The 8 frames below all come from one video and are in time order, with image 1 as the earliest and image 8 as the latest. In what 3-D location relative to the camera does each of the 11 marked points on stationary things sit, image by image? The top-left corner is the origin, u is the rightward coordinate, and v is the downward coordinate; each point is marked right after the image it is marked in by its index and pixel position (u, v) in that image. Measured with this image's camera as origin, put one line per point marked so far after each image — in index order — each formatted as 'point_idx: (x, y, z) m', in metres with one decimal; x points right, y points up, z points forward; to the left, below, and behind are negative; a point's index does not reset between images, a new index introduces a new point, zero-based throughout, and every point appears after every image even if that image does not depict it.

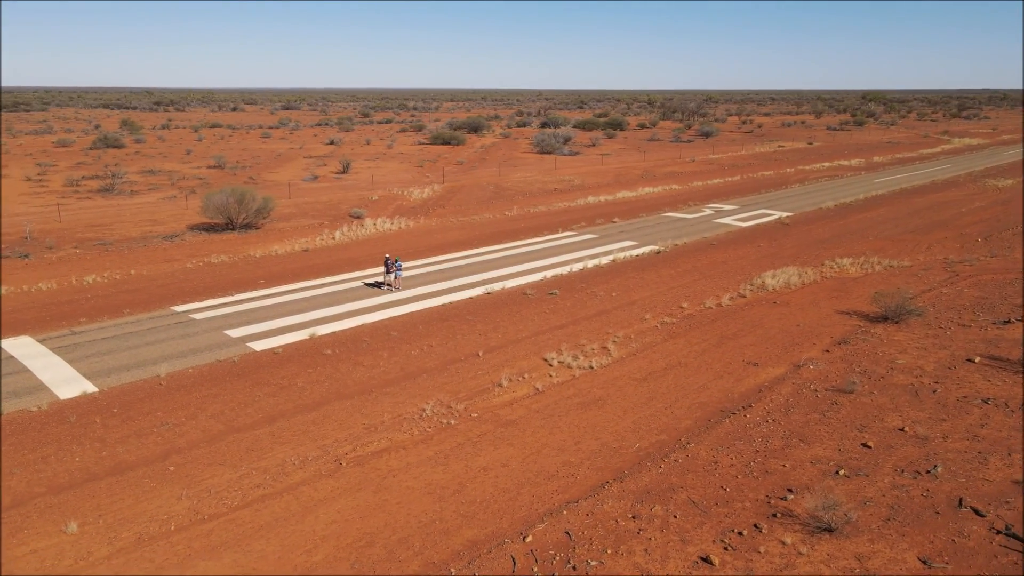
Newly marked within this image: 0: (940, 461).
0: (+5.9, -2.4, +10.1) m
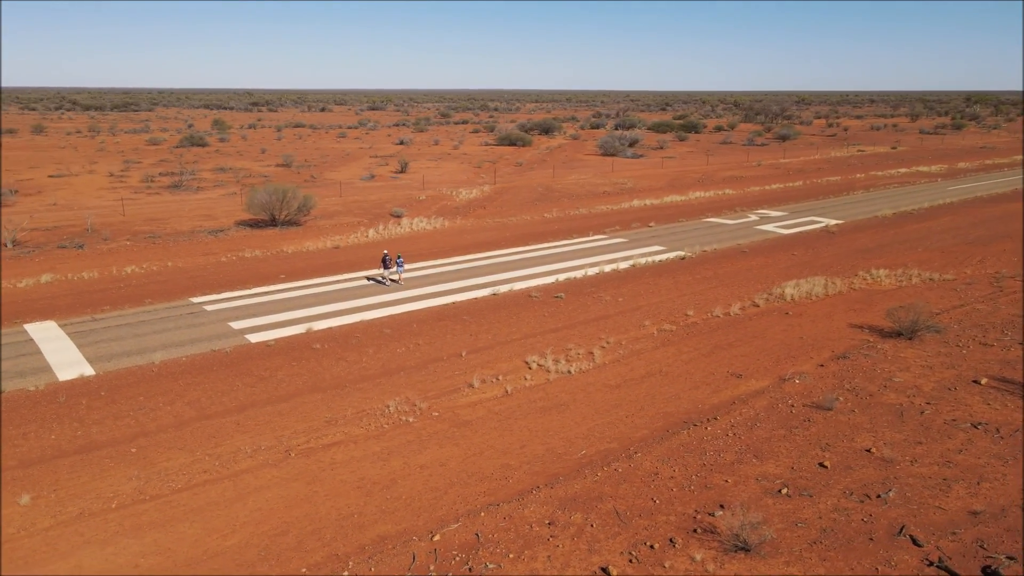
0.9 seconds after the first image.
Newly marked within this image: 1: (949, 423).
0: (+5.0, -2.6, +9.5) m
1: (+6.9, -2.1, +11.4) m
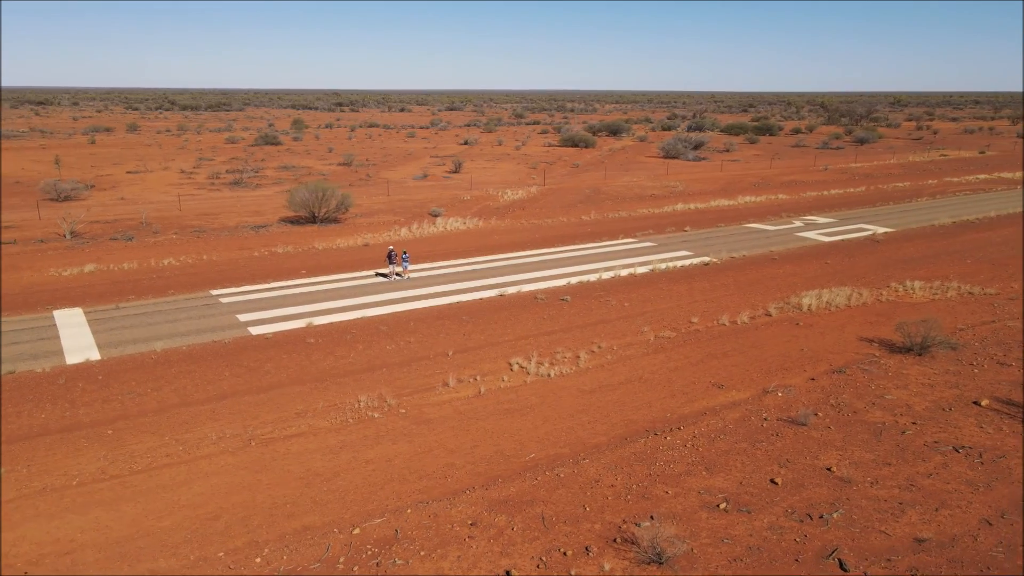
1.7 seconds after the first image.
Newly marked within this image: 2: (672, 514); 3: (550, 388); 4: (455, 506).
0: (+4.2, -2.8, +9.1) m
1: (+6.2, -2.3, +10.8) m
2: (+2.0, -2.8, +9.0) m
3: (+0.6, -1.8, +13.0) m
4: (-0.7, -2.7, +9.1) m
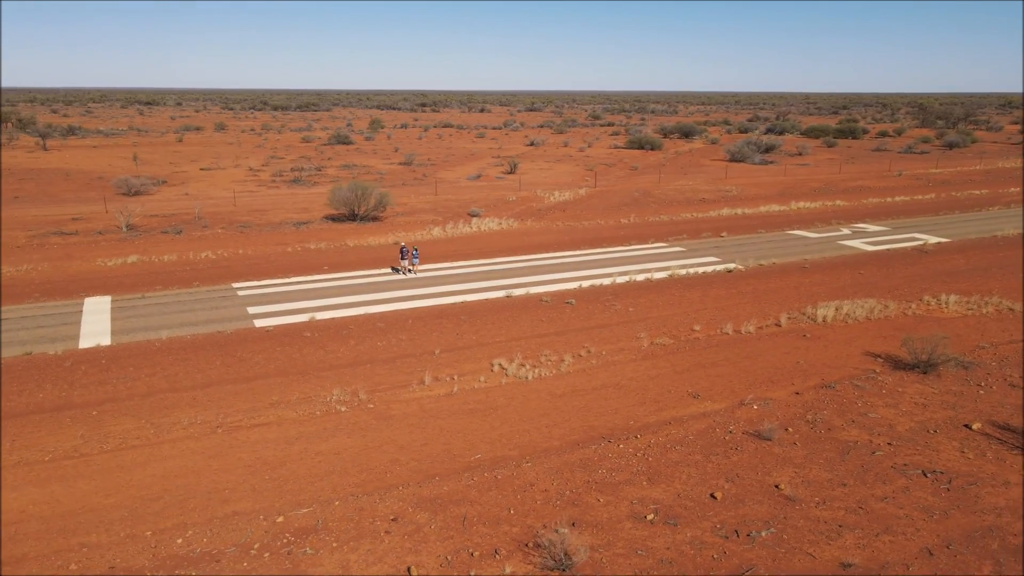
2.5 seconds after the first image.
0: (+3.2, -2.9, +8.8) m
1: (+5.4, -2.5, +10.3) m
2: (+1.0, -2.9, +8.9) m
3: (+0.1, -1.8, +13.0) m
4: (-1.7, -2.7, +9.2) m
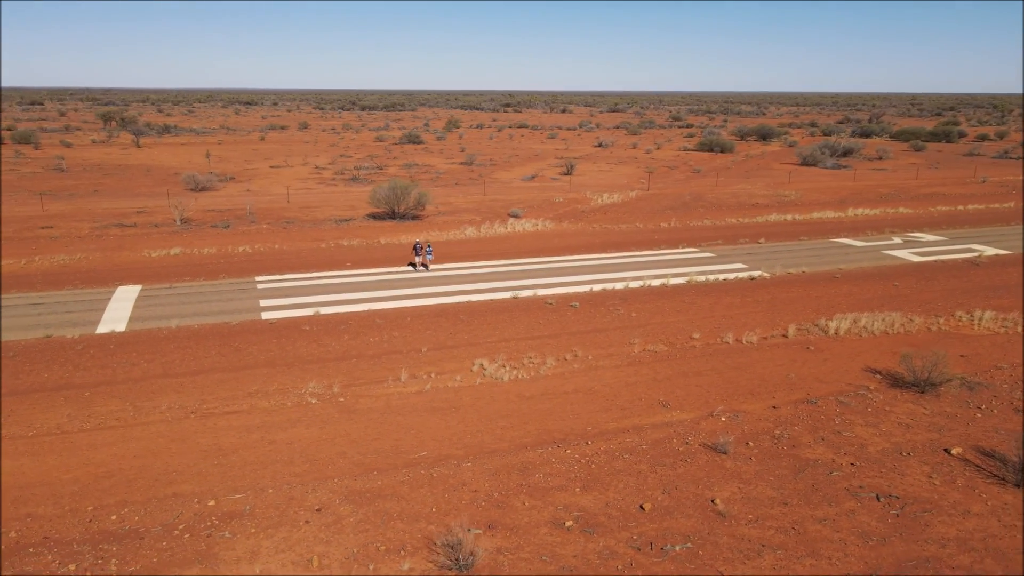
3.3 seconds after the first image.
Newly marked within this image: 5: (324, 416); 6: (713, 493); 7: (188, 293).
0: (+2.2, -3.0, +8.6) m
1: (+4.5, -2.7, +9.8) m
2: (0.0, -2.9, +8.9) m
3: (-0.4, -1.9, +13.1) m
4: (-2.6, -2.7, +9.5) m
5: (-3.1, -2.1, +11.9) m
6: (+2.7, -2.7, +9.7) m
7: (-8.5, -0.1, +19.0) m
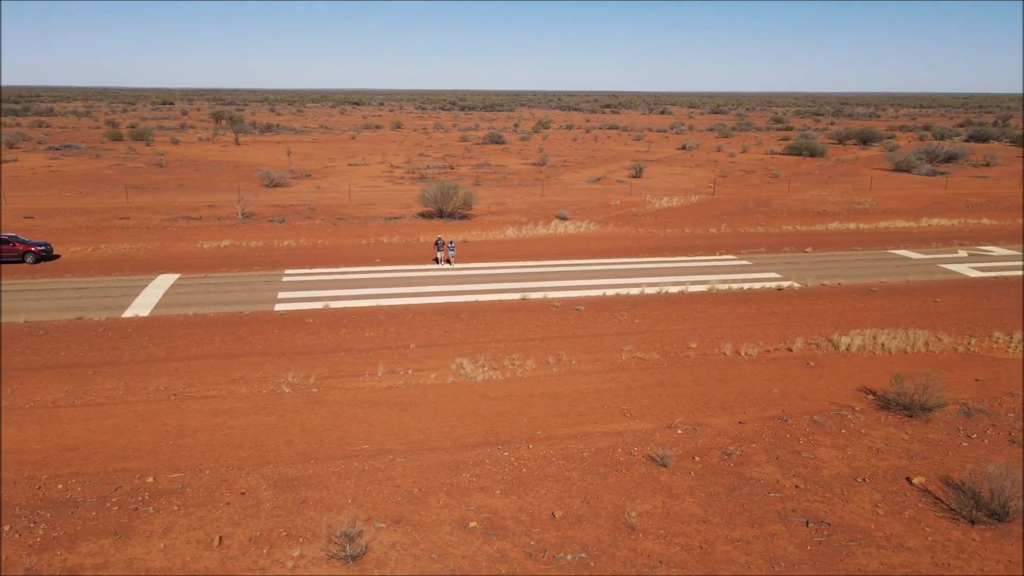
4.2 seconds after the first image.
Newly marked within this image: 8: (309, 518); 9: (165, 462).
0: (+1.0, -3.1, +8.4) m
1: (+3.5, -2.9, +9.3) m
2: (-1.2, -2.9, +9.0) m
3: (-1.0, -1.9, +13.2) m
4: (-3.7, -2.6, +10.0) m
5: (-3.8, -2.0, +12.5) m
6: (+1.6, -2.8, +9.5) m
7: (-8.2, +0.1, +20.2) m
8: (-2.5, -2.9, +9.0) m
9: (-4.9, -2.5, +10.4) m
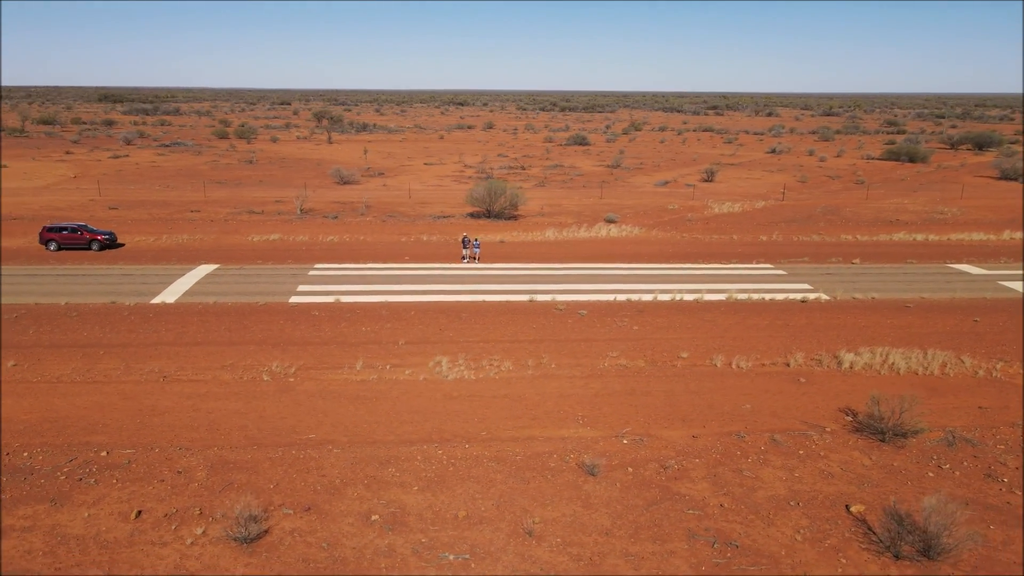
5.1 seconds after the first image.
0: (-0.3, -3.1, +8.4) m
1: (+2.2, -3.0, +9.0) m
2: (-2.4, -2.9, +9.3) m
3: (-1.6, -1.8, +13.4) m
4: (-4.7, -2.5, +10.6) m
5: (-4.5, -1.9, +13.1) m
6: (+0.4, -2.9, +9.4) m
7: (-7.7, +0.4, +21.3) m
8: (-3.7, -2.8, +9.5) m
9: (-5.9, -2.3, +11.2) m
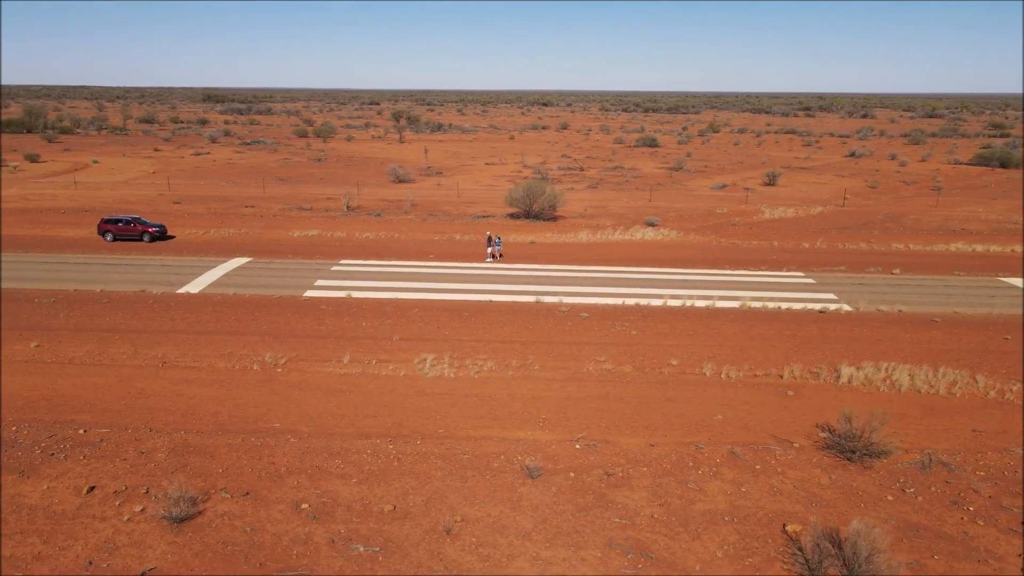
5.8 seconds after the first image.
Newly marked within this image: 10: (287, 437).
0: (-1.4, -3.1, +8.6) m
1: (+1.2, -3.1, +8.9) m
2: (-3.3, -2.8, +9.7) m
3: (-2.1, -1.8, +13.7) m
4: (-5.5, -2.3, +11.2) m
5: (-5.0, -1.8, +13.7) m
6: (-0.5, -2.9, +9.5) m
7: (-7.2, +0.6, +22.2) m
8: (-4.6, -2.7, +10.0) m
9: (-6.6, -2.1, +11.9) m
10: (-3.5, -2.3, +11.4) m
